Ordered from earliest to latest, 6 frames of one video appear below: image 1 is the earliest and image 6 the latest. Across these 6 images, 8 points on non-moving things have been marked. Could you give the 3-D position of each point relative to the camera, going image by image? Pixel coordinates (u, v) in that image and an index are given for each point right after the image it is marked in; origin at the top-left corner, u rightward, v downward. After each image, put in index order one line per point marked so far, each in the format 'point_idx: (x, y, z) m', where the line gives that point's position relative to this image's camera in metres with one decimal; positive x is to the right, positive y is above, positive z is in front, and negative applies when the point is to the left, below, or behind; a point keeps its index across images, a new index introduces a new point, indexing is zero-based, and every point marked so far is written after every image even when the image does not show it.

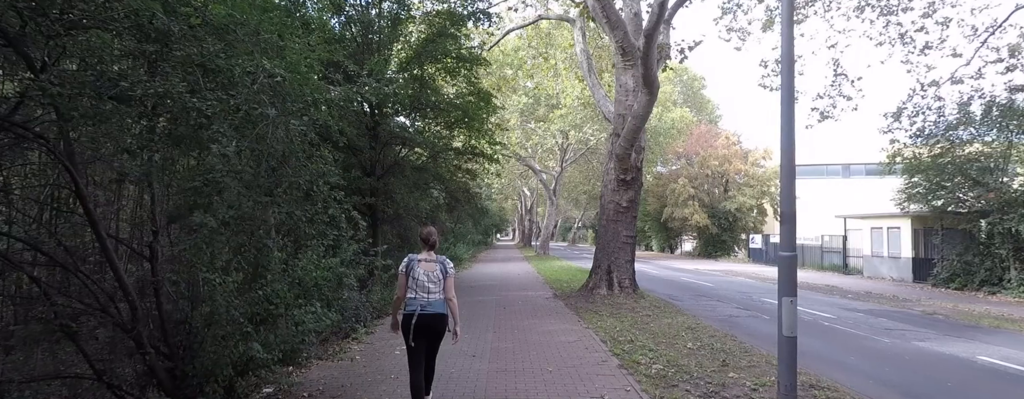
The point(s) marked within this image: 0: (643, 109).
0: (+2.5, +1.7, +11.0) m
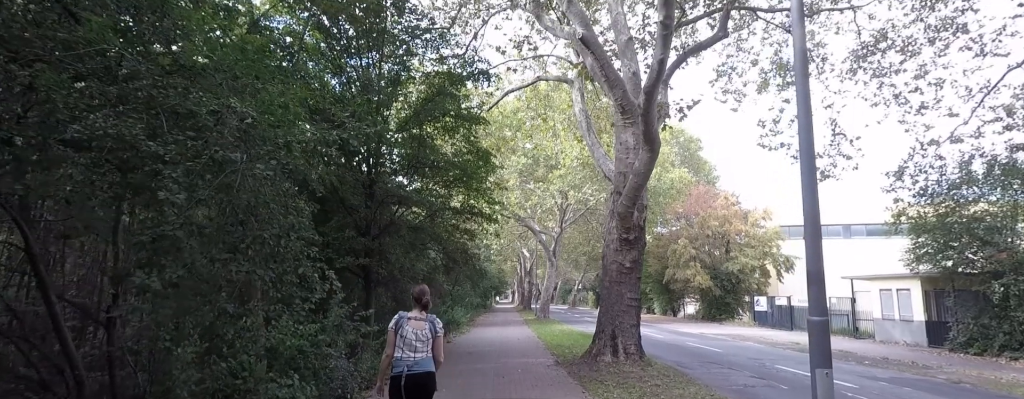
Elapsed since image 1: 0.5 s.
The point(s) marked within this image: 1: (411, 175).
0: (+2.5, +0.6, +10.8) m
1: (-2.0, +0.5, +11.9) m
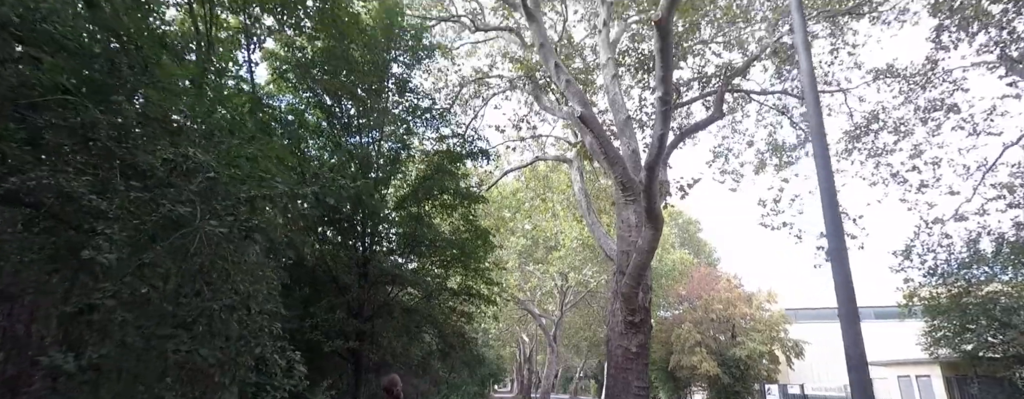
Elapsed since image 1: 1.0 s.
0: (+2.5, -0.8, +10.4) m
1: (-2.1, -1.1, +11.5) m
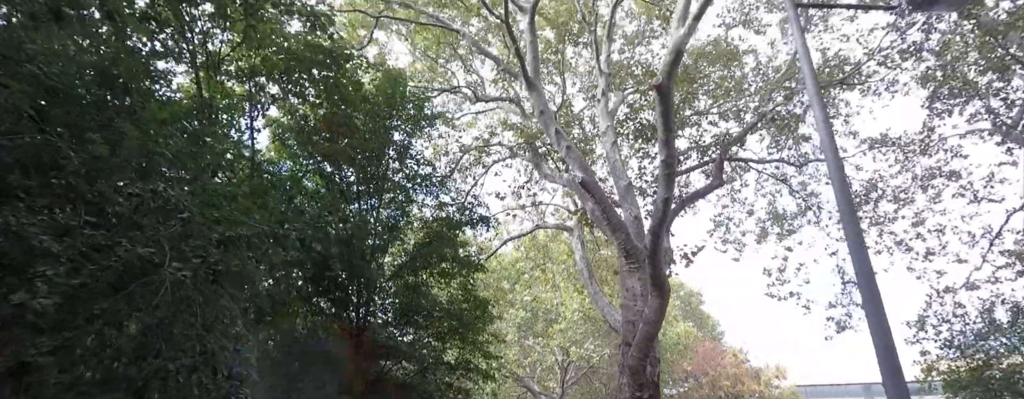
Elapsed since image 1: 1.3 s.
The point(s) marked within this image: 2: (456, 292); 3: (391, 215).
0: (+2.5, -2.0, +10.0) m
1: (-2.0, -2.4, +11.0) m
2: (-1.2, -1.9, +12.0) m
3: (-2.4, -0.3, +11.5) m
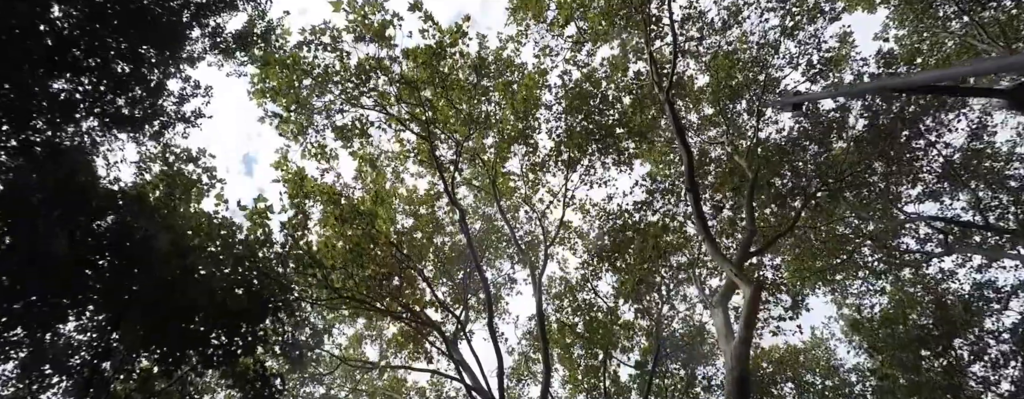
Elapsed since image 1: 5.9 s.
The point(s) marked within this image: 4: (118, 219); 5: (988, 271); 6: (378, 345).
0: (+2.9, -5.5, +3.9) m
1: (-1.6, -6.7, +3.8) m
2: (-0.8, -7.3, +4.8) m
3: (-2.1, -5.9, +5.8) m
4: (-4.8, -0.2, +6.9) m
5: (+12.4, -1.9, +15.0) m
6: (-2.8, -3.1, +12.2) m
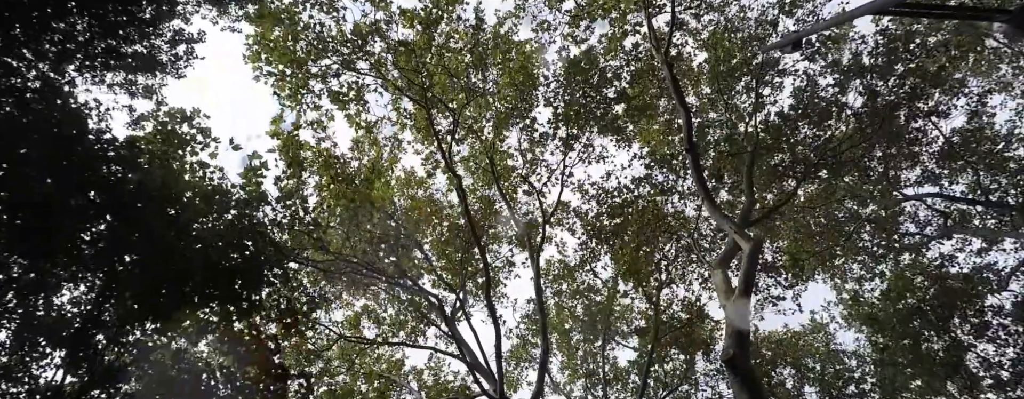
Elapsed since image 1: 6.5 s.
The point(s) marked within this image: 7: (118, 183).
0: (+2.9, -5.0, +3.8) m
1: (-1.6, -6.2, +3.7) m
2: (-0.8, -6.8, +4.7) m
3: (-2.1, -5.5, +5.7) m
4: (-4.8, +0.2, +6.9) m
5: (+12.4, -1.4, +15.0) m
6: (-2.9, -2.6, +12.1) m
7: (-4.7, +0.2, +6.9) m
